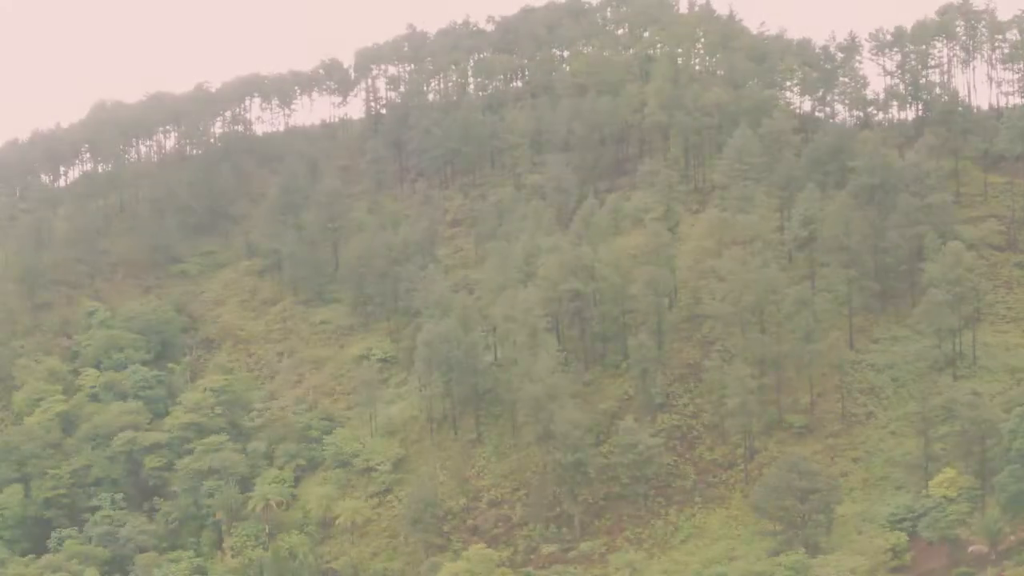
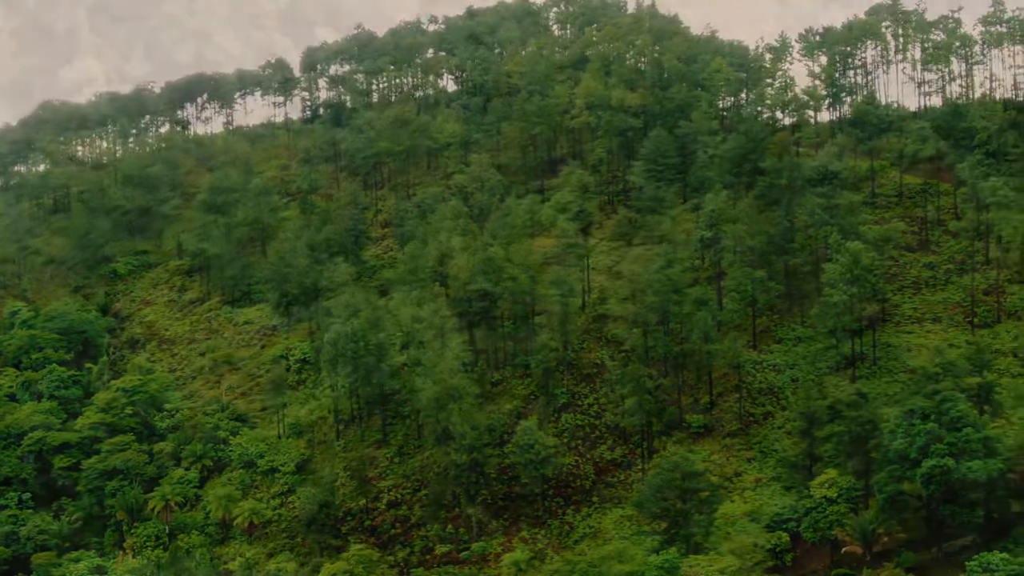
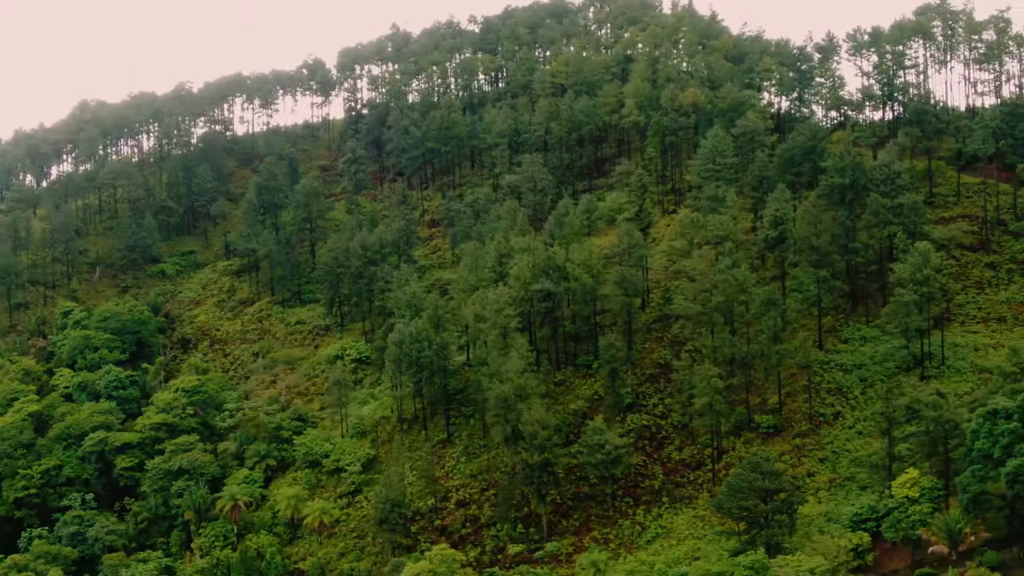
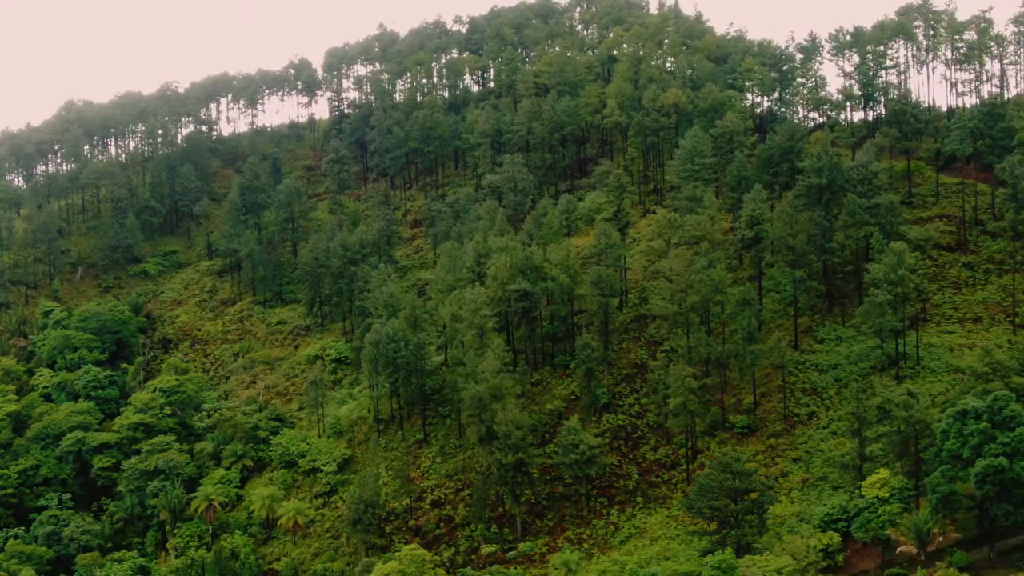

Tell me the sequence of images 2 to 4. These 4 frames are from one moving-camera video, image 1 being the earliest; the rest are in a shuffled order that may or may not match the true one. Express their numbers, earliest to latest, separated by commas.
3, 4, 2
